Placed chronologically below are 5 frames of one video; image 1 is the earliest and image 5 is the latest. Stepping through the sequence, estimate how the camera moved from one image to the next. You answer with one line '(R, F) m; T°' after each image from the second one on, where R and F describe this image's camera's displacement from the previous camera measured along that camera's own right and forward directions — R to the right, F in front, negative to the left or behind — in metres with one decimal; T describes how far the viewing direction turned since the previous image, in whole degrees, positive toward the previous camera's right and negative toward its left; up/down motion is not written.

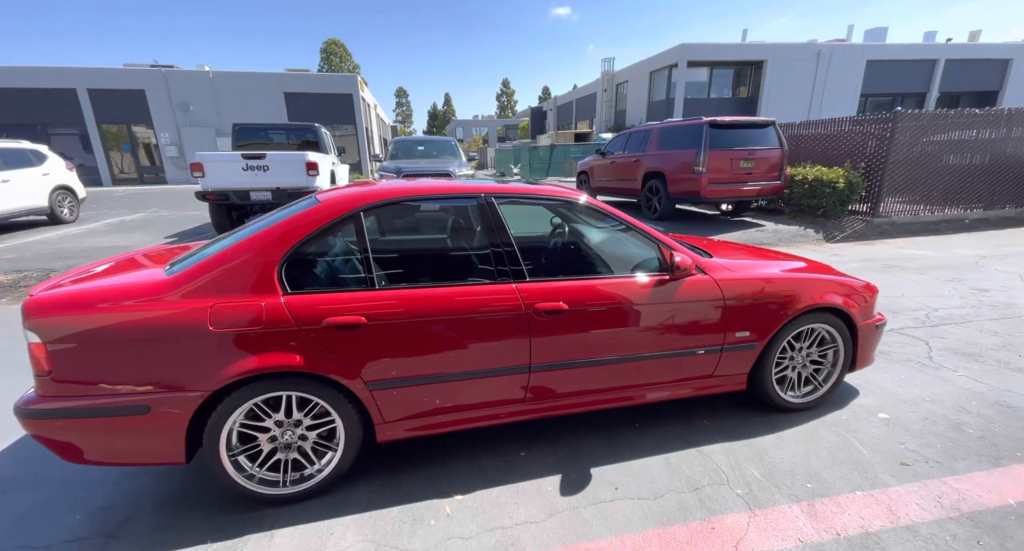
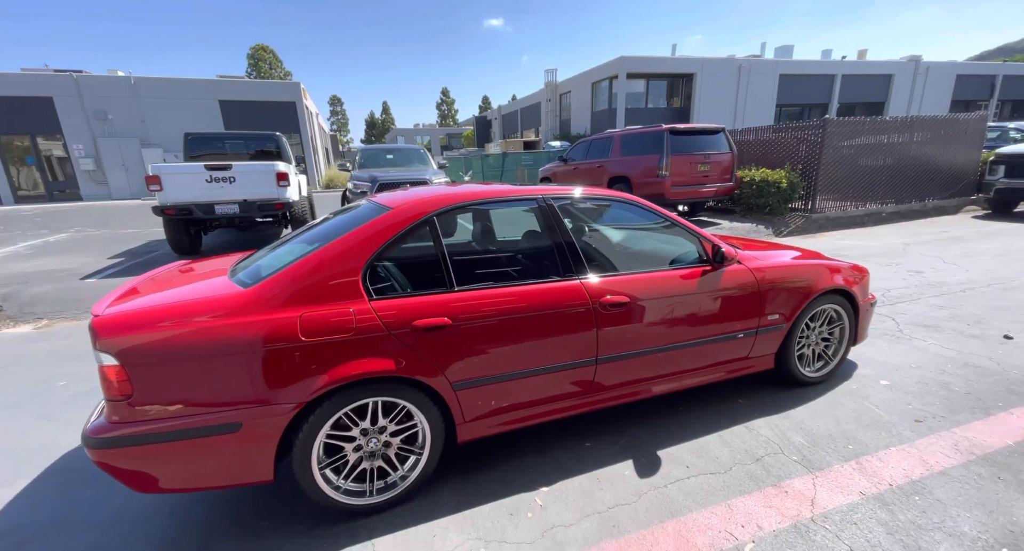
(-0.7, 0.0) m; +8°
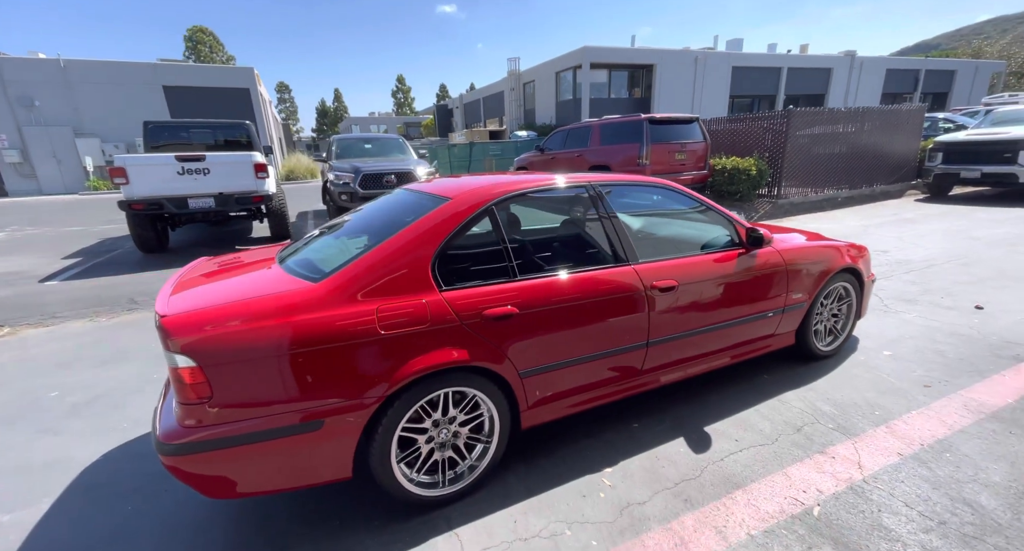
(-0.5, 0.0) m; +5°
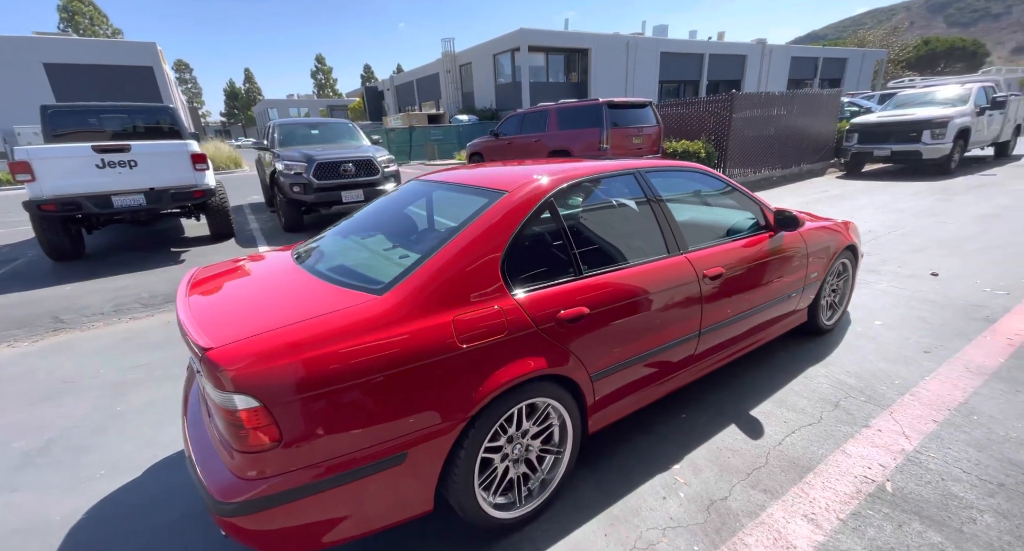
(-0.6, +0.2) m; +8°
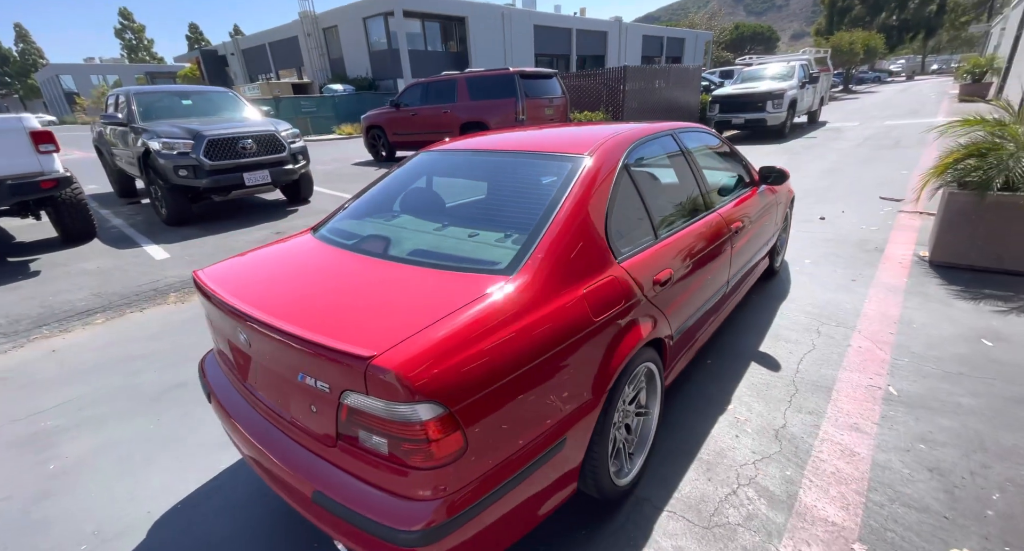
(-0.9, +0.2) m; +16°
